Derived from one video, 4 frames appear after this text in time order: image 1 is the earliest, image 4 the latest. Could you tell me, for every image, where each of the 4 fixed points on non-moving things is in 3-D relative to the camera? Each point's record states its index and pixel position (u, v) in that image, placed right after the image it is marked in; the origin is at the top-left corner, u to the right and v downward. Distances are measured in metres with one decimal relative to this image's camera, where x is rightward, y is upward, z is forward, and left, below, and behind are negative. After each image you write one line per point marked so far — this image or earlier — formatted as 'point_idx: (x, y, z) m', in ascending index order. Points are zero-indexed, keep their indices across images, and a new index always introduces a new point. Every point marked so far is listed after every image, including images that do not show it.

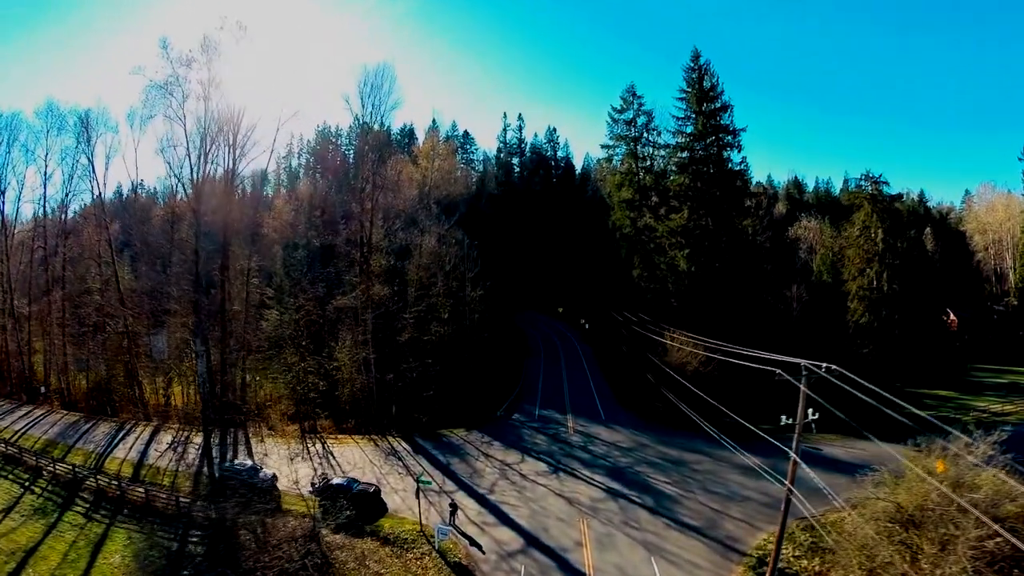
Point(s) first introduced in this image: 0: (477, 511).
0: (-1.2, -7.5, +18.8) m
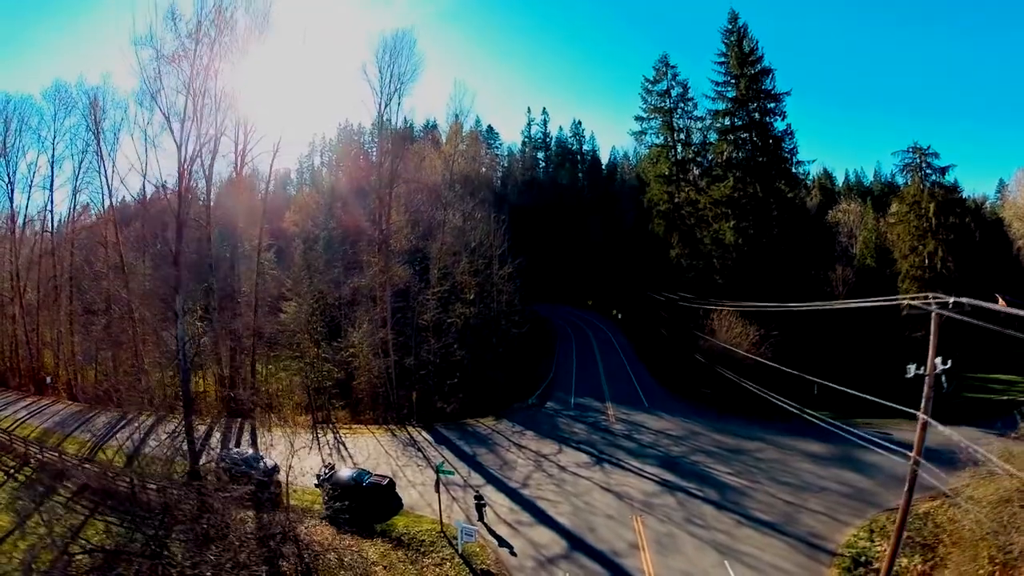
0: (-0.1, -6.3, +16.0) m
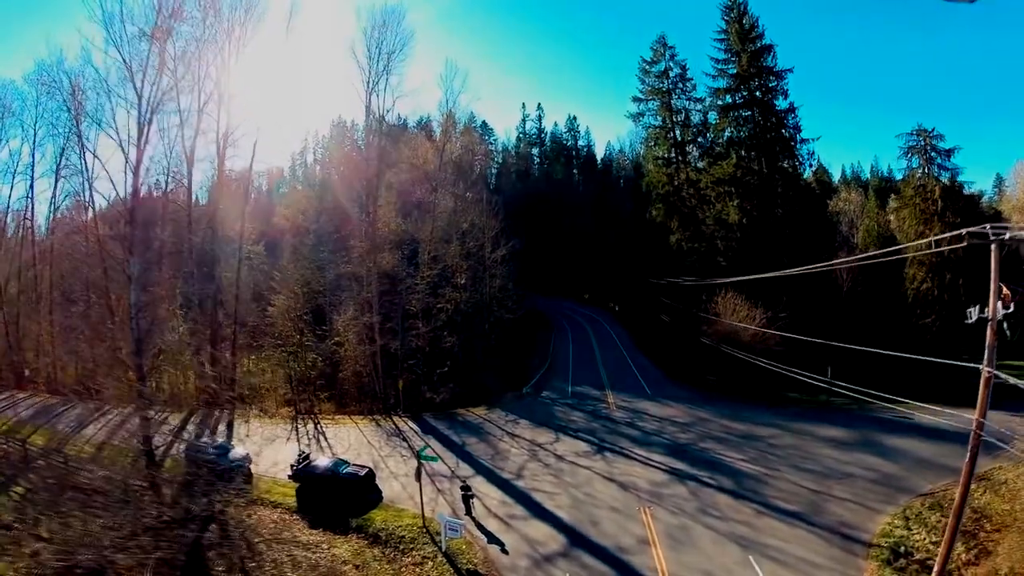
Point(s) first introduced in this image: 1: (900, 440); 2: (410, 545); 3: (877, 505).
0: (-0.3, -5.5, +14.4) m
1: (+13.1, -5.1, +18.8) m
2: (-2.2, -5.6, +12.3) m
3: (+9.1, -5.4, +14.0) m
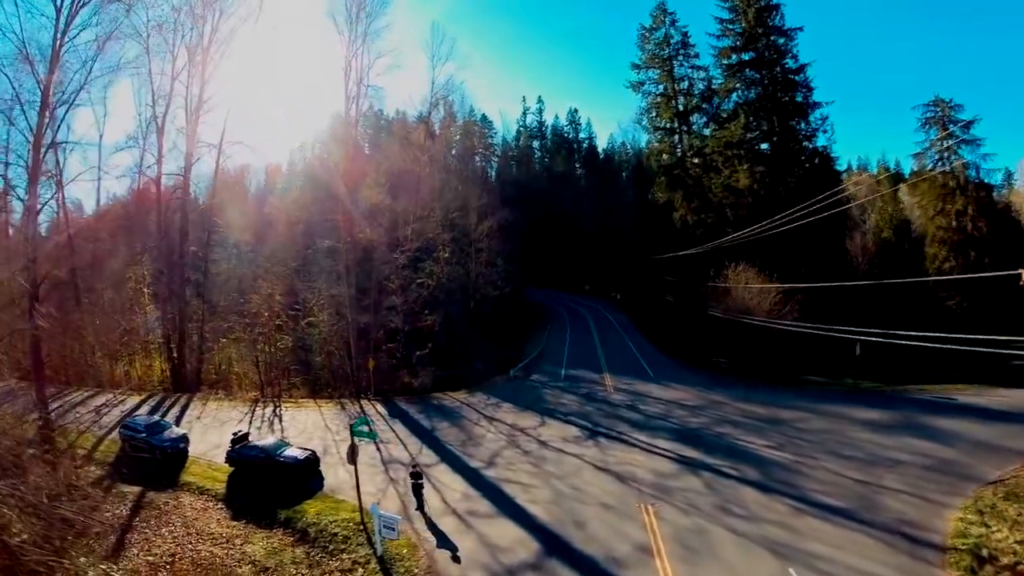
0: (-0.9, -4.3, +11.7) m
1: (+12.5, -3.9, +16.0) m
2: (-2.8, -4.5, +9.6) m
3: (+8.5, -4.2, +11.2) m
